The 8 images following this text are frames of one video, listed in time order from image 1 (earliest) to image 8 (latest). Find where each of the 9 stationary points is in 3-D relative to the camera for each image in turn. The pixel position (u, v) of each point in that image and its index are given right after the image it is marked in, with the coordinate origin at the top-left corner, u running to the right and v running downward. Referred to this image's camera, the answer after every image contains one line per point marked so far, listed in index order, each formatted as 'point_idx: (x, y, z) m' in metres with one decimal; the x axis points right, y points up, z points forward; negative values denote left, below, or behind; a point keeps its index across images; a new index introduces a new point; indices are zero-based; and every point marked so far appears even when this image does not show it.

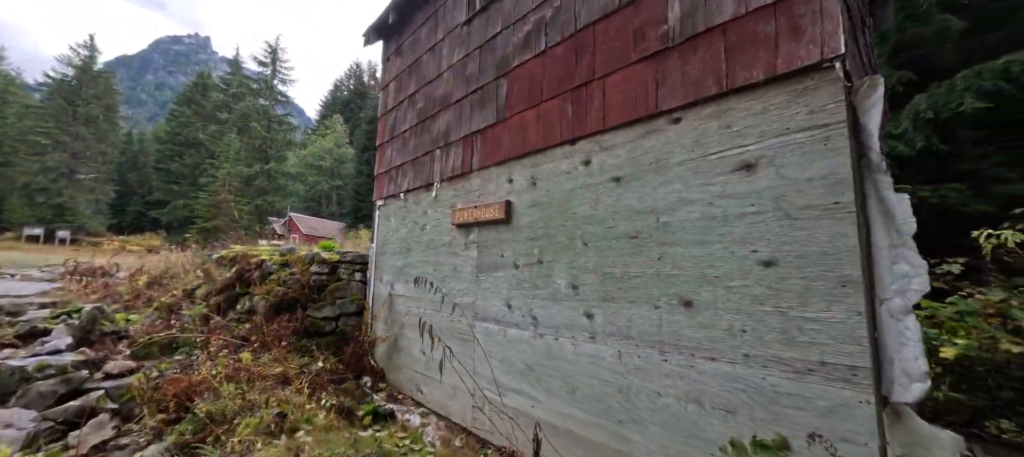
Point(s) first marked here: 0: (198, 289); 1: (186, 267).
0: (-5.3, -1.1, +6.6) m
1: (-6.7, -0.8, +7.9) m
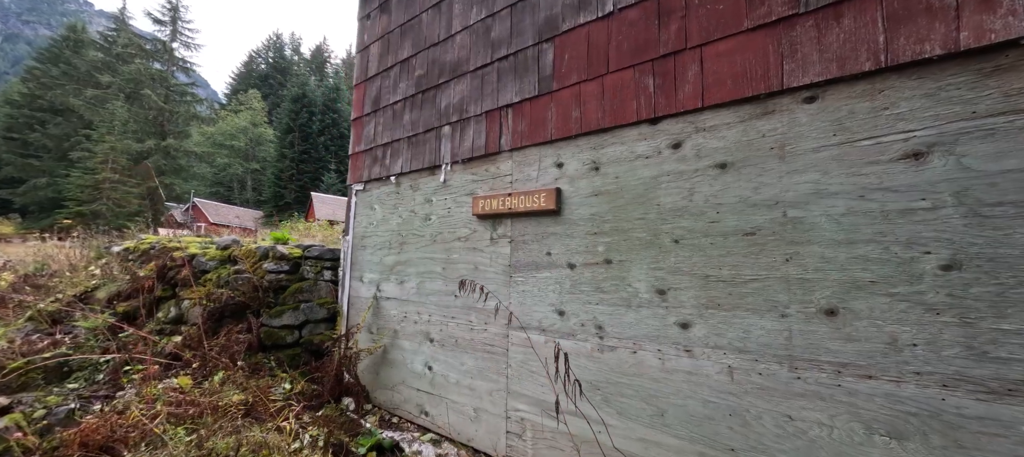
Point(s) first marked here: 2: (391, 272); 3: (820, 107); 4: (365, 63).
0: (-5.5, -0.9, +5.1) m
1: (-7.0, -0.6, +6.1) m
2: (-1.3, -0.5, +4.2) m
3: (+1.6, +0.6, +2.0) m
4: (-1.9, +2.1, +4.9) m
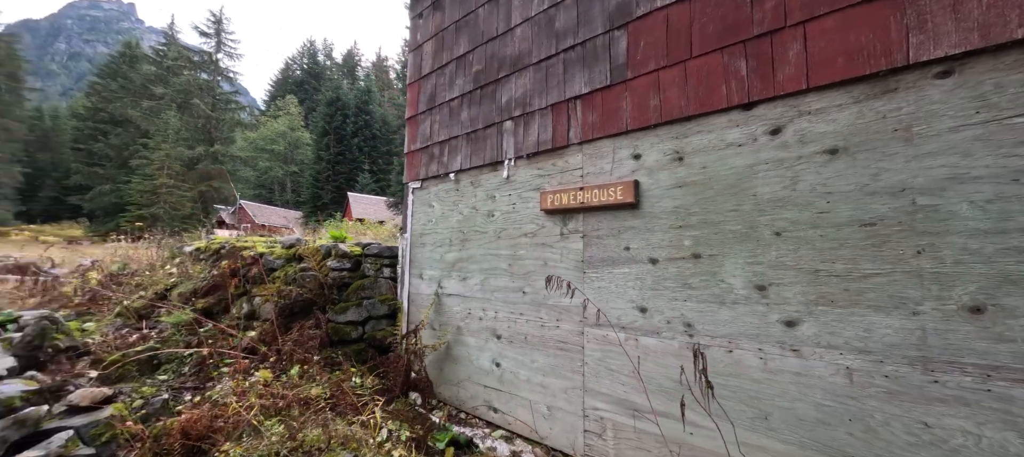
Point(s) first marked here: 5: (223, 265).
0: (-4.7, -0.9, +5.4) m
1: (-6.2, -0.6, +6.6) m
2: (-0.7, -0.4, +4.2) m
3: (+2.1, +0.7, +1.8) m
4: (-1.2, +2.2, +5.0) m
5: (-4.0, -0.5, +5.4) m
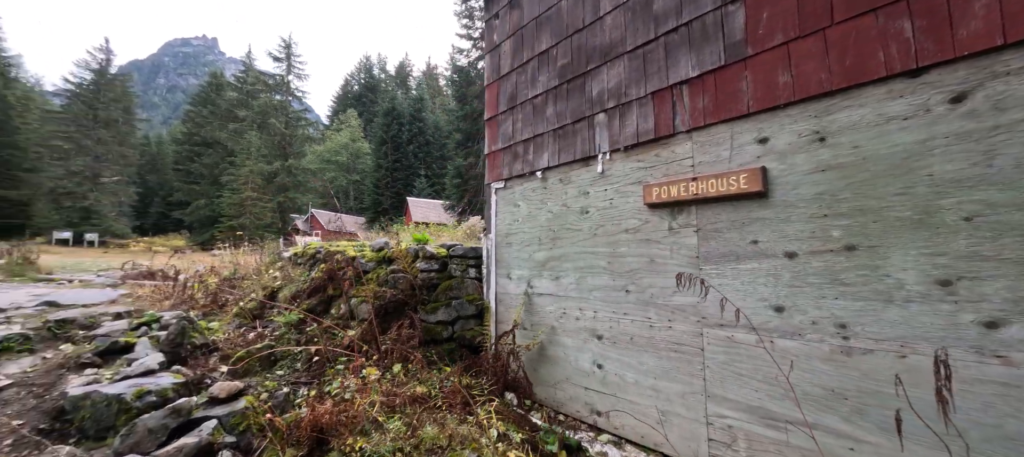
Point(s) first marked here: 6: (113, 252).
0: (-3.5, -1.0, +5.9) m
1: (-4.8, -0.7, +7.2) m
2: (+0.3, -0.4, +4.1) m
3: (+2.6, +0.8, +1.4) m
4: (-0.2, +2.2, +5.0) m
5: (-2.8, -0.6, +5.7) m
6: (-19.1, -1.2, +18.3) m
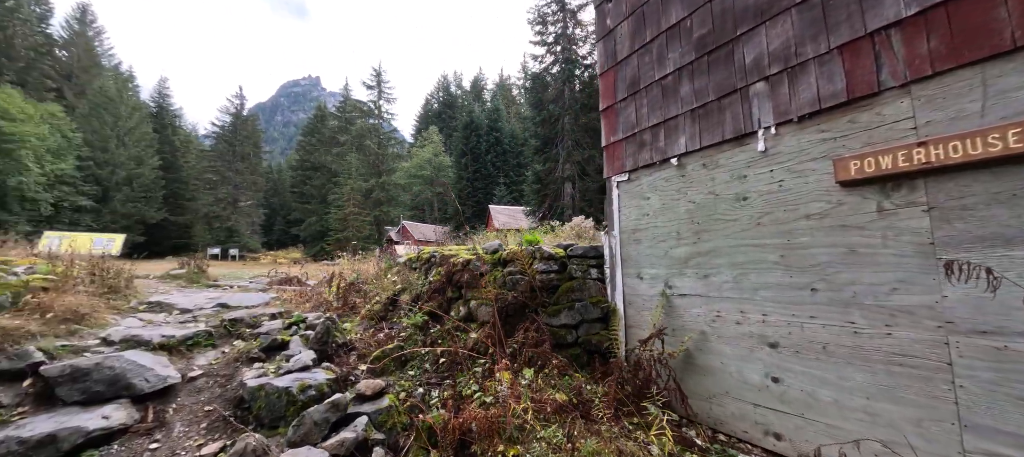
0: (-1.8, -1.1, +6.2) m
1: (-2.8, -0.9, +7.7) m
2: (+1.6, -0.3, +3.7) m
3: (+3.3, +1.0, +0.5) m
4: (+1.2, +2.2, +4.7) m
5: (-1.1, -0.7, +5.9) m
6: (-14.5, -2.0, +21.5) m
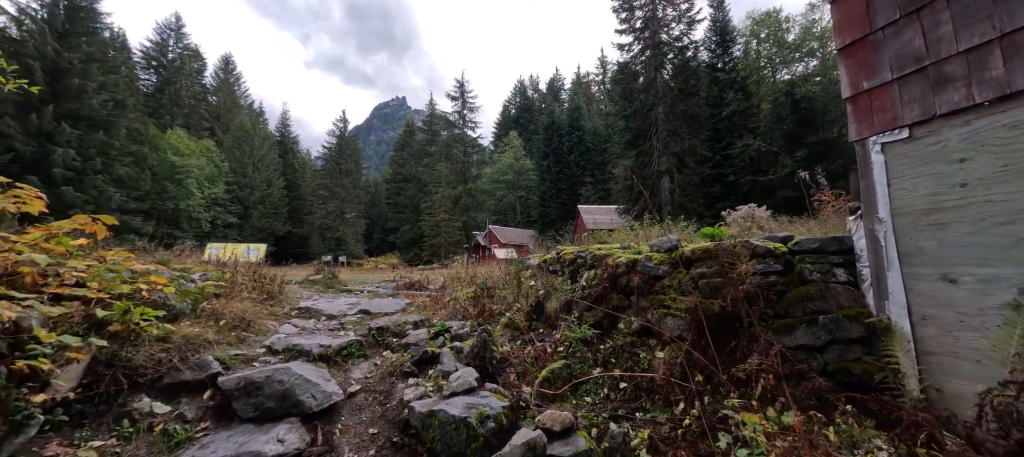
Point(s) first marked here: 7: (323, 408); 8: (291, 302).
0: (+0.5, -1.0, +5.4) m
1: (-0.2, -0.9, +7.1) m
2: (+3.3, -0.2, +2.2) m
3: (+4.3, +1.2, -1.2) m
4: (+3.0, +2.3, +3.3) m
5: (+1.1, -0.6, +5.0) m
6: (-8.8, -2.4, +23.0) m
7: (-1.7, -1.6, +3.5) m
8: (-3.5, -1.1, +6.0) m
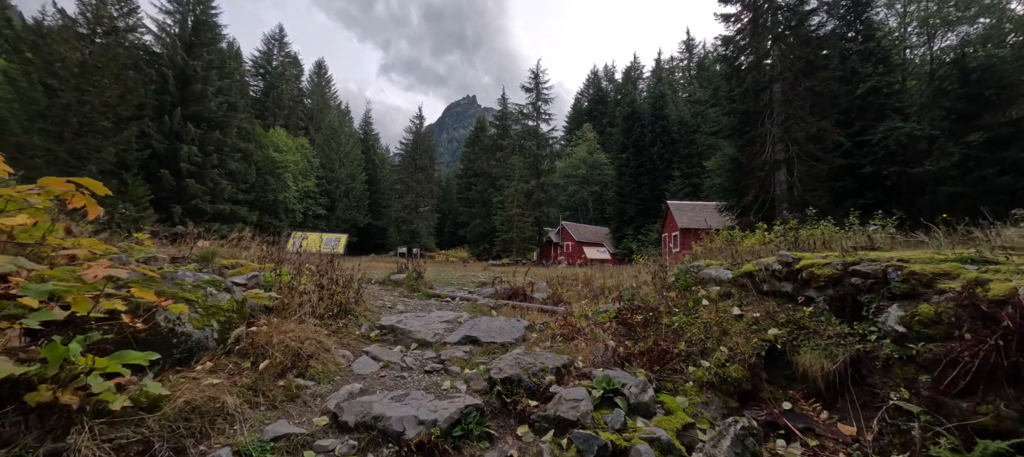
0: (+2.2, -1.0, +3.0) m
1: (+1.9, -0.8, +4.8) m
2: (+4.4, -0.2, -0.6) m
3: (+4.8, +1.1, -4.1) m
4: (+4.4, +2.3, +0.5) m
5: (+2.7, -0.6, +2.5) m
6: (-4.0, -2.0, +22.0) m
7: (-0.3, -1.5, +1.5) m
8: (-1.6, -1.0, +4.3) m
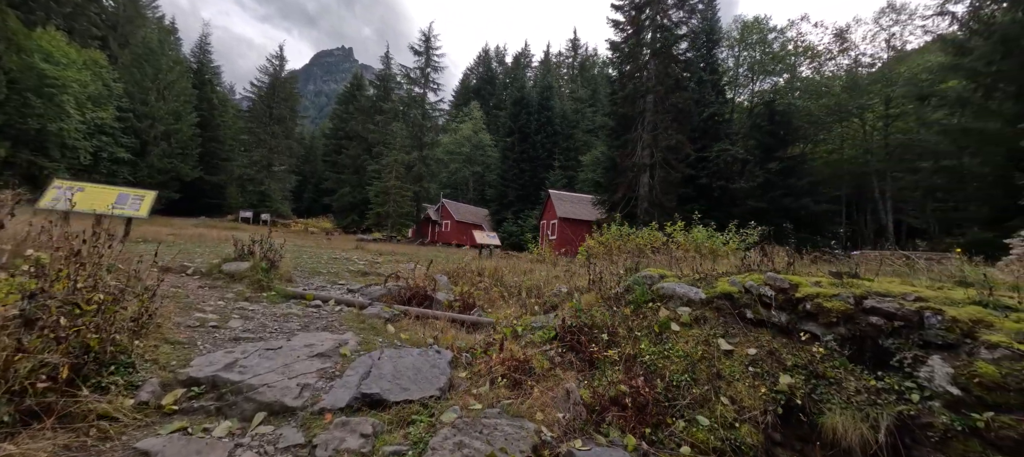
0: (+1.9, -1.1, +2.4) m
1: (+1.0, -0.8, +4.0) m
2: (+5.2, -0.8, -0.3) m
3: (+6.8, +0.3, -3.6) m
4: (+5.0, +1.8, +0.6) m
5: (+2.5, -0.8, +2.1) m
6: (-10.1, -0.4, +18.3) m
7: (-0.1, -1.6, +0.2) m
8: (-2.1, -0.8, +2.4) m
